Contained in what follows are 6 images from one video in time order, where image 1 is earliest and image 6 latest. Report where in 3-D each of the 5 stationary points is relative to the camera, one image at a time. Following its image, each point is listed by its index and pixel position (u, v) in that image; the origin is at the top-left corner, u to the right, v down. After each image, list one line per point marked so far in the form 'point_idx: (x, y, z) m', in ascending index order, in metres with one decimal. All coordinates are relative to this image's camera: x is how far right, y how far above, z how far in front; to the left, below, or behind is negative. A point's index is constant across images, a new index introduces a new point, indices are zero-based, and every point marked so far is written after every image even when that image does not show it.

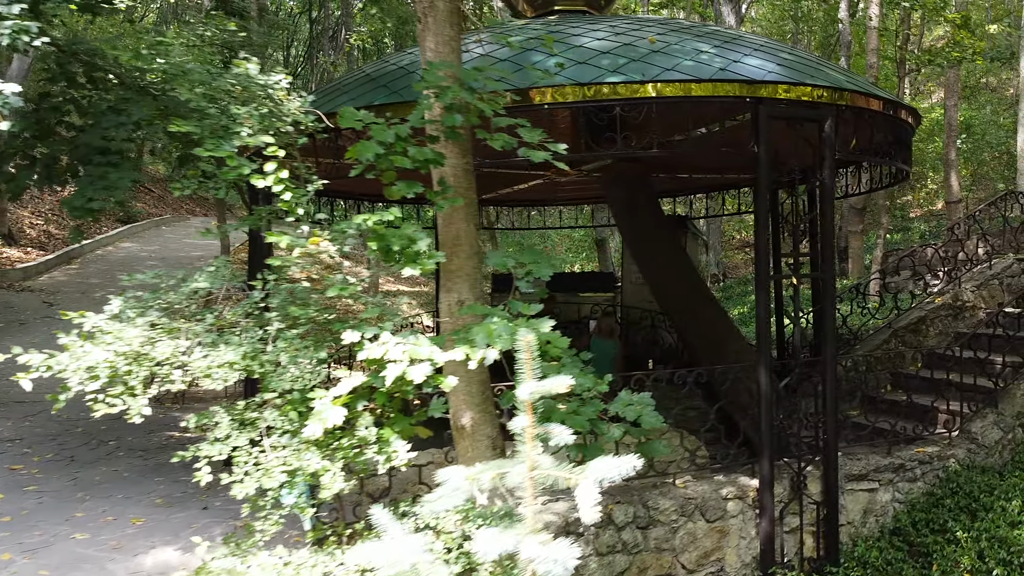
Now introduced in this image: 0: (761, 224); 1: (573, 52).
0: (+1.2, +0.3, +4.5) m
1: (+0.3, +1.2, +4.6) m
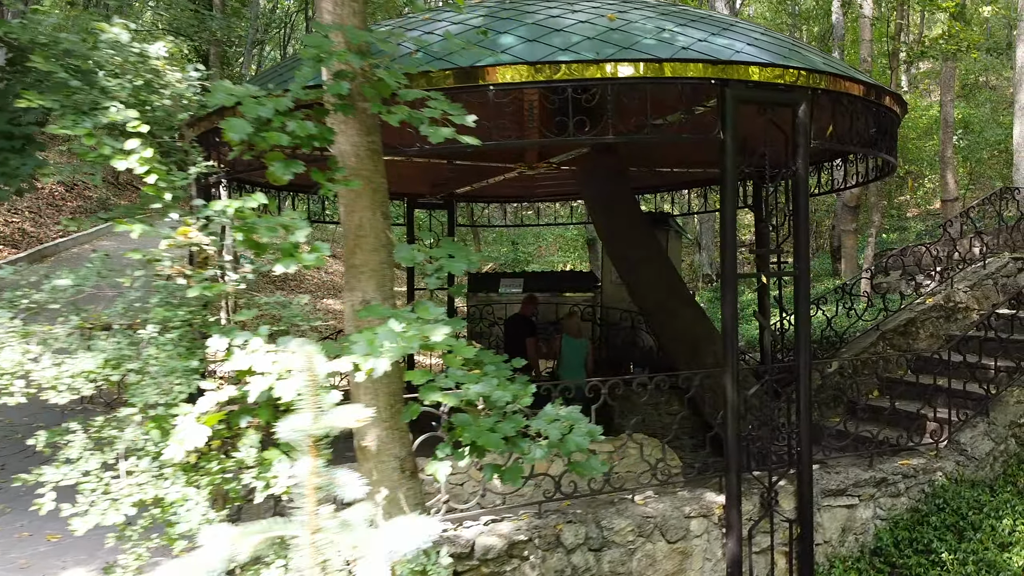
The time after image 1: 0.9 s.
0: (+1.0, +0.3, +4.1) m
1: (+0.1, +1.2, +4.2) m
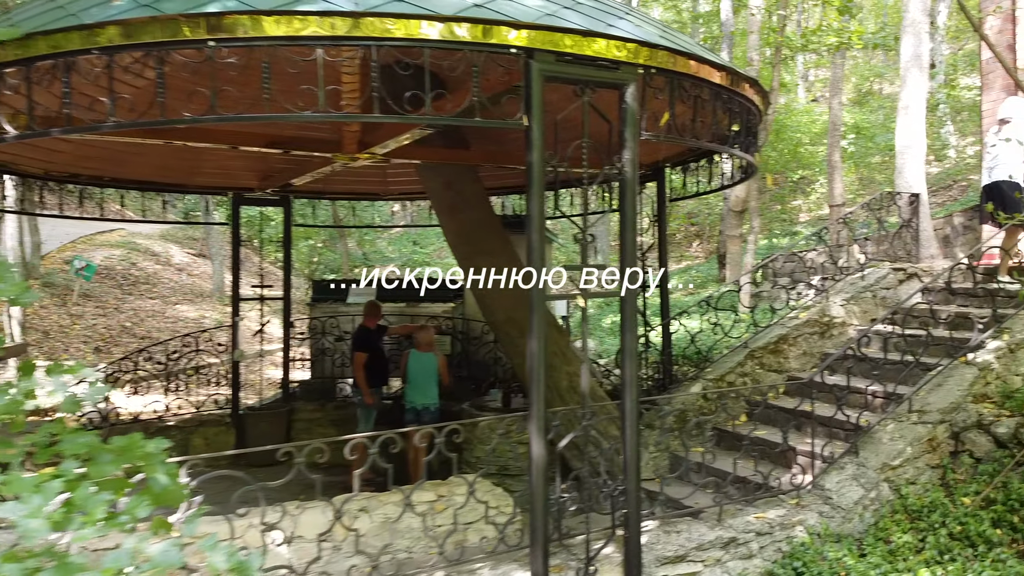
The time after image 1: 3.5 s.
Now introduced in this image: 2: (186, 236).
0: (+0.1, +0.2, +3.2) m
1: (-0.9, +1.1, +3.3) m
2: (-6.7, +1.1, +18.3) m
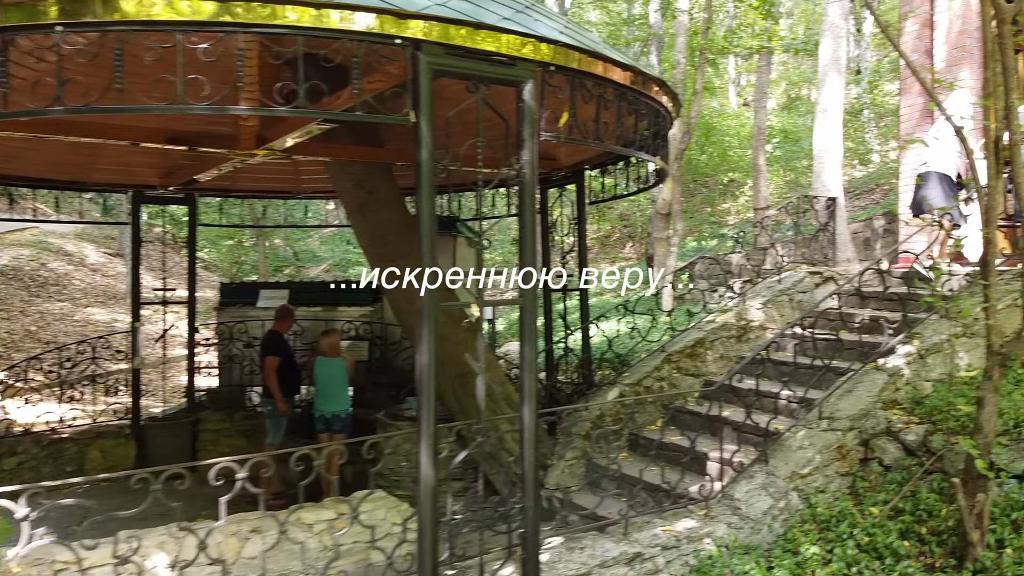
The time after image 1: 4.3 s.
0: (-0.3, +0.2, +3.0) m
1: (-1.2, +1.1, +3.0) m
2: (-8.1, +1.0, +17.6) m
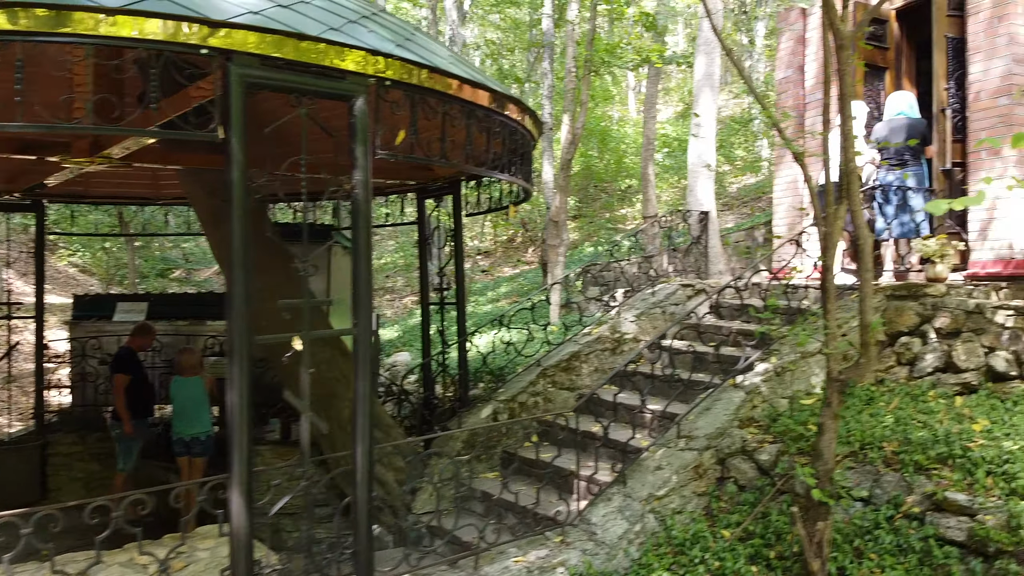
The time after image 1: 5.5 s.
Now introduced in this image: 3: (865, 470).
0: (-0.9, +0.1, +2.8) m
1: (-1.8, +1.0, +2.7) m
2: (-10.1, +0.9, +16.5) m
3: (+1.5, -0.8, +3.8) m
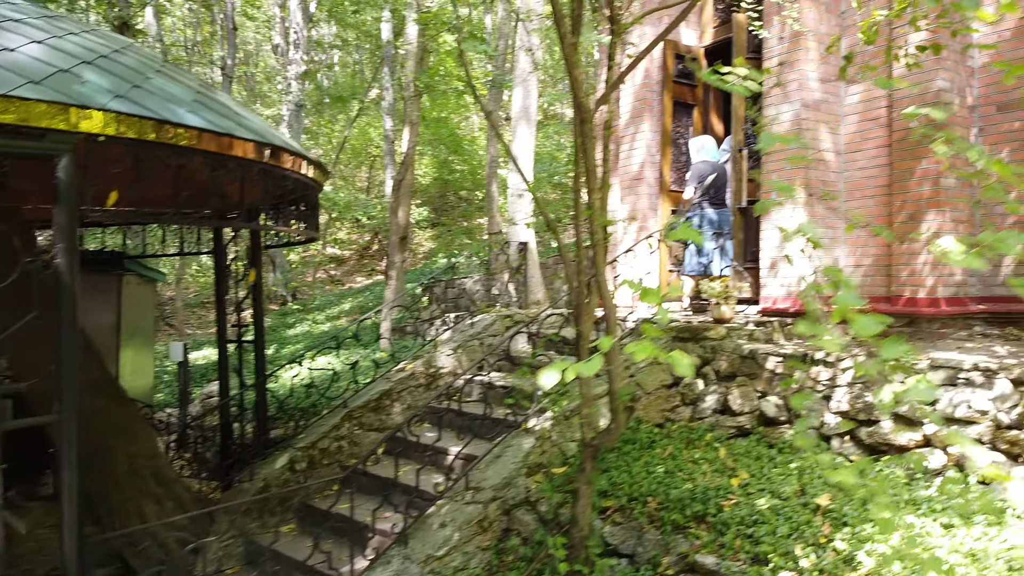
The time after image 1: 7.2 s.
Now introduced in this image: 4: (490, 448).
0: (-1.7, -0.1, +2.5) m
1: (-2.6, +0.8, +2.2) m
2: (-12.8, +0.7, +14.7) m
3: (+0.5, -1.0, +3.8) m
4: (-0.1, -0.9, +4.8) m
